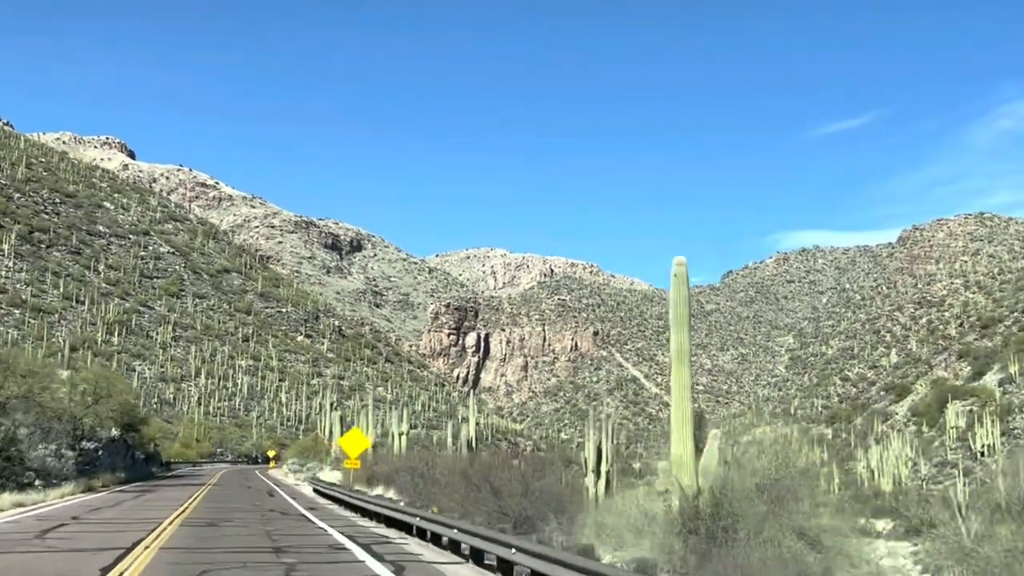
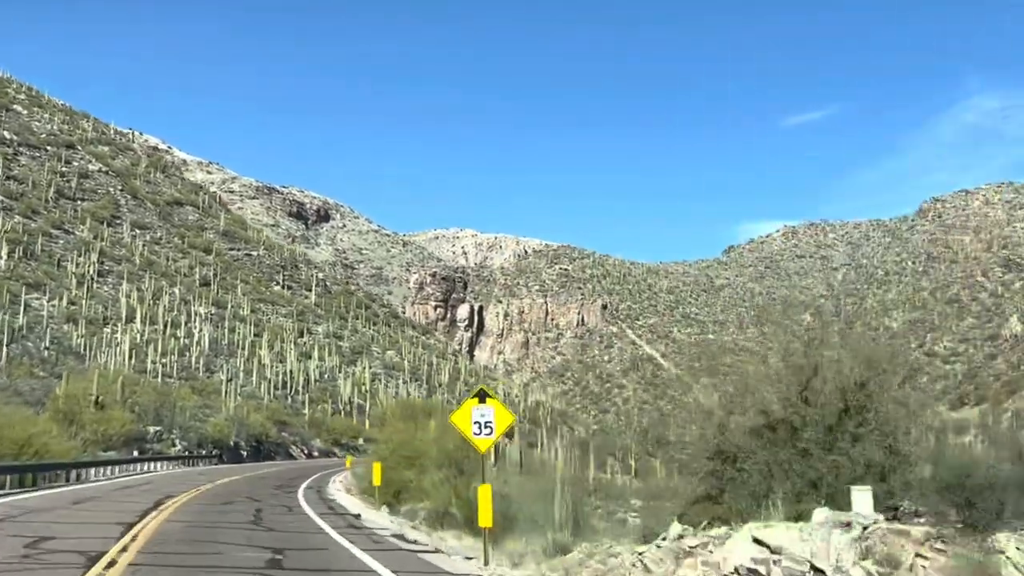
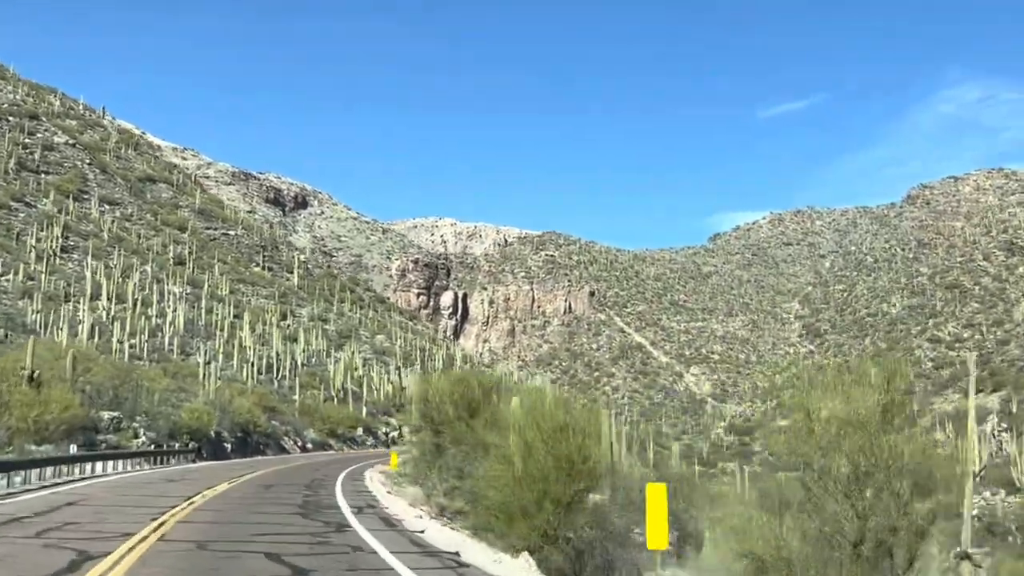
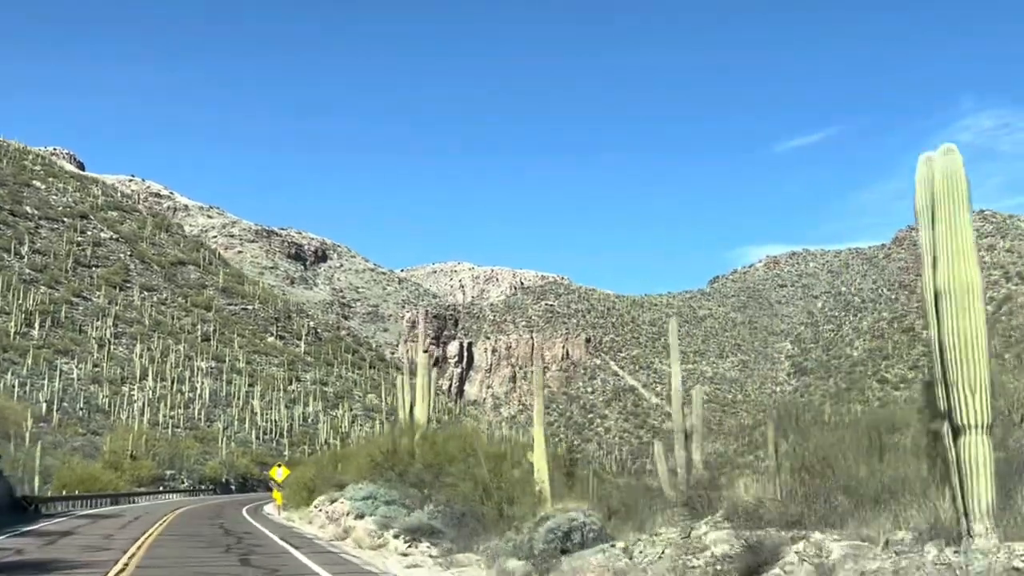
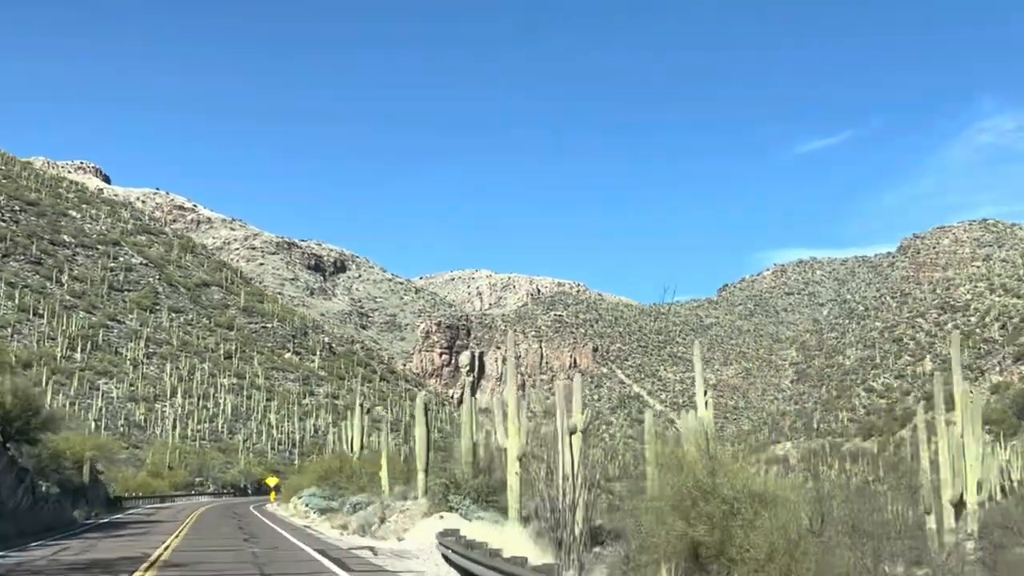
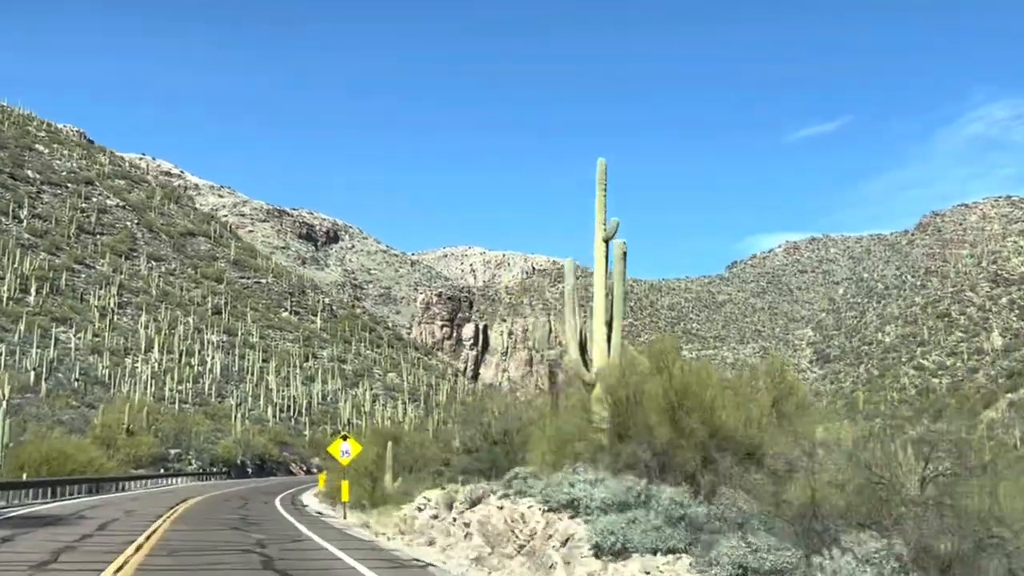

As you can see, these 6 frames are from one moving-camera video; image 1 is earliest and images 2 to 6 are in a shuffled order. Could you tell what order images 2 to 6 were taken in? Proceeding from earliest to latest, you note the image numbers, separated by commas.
5, 4, 6, 2, 3
